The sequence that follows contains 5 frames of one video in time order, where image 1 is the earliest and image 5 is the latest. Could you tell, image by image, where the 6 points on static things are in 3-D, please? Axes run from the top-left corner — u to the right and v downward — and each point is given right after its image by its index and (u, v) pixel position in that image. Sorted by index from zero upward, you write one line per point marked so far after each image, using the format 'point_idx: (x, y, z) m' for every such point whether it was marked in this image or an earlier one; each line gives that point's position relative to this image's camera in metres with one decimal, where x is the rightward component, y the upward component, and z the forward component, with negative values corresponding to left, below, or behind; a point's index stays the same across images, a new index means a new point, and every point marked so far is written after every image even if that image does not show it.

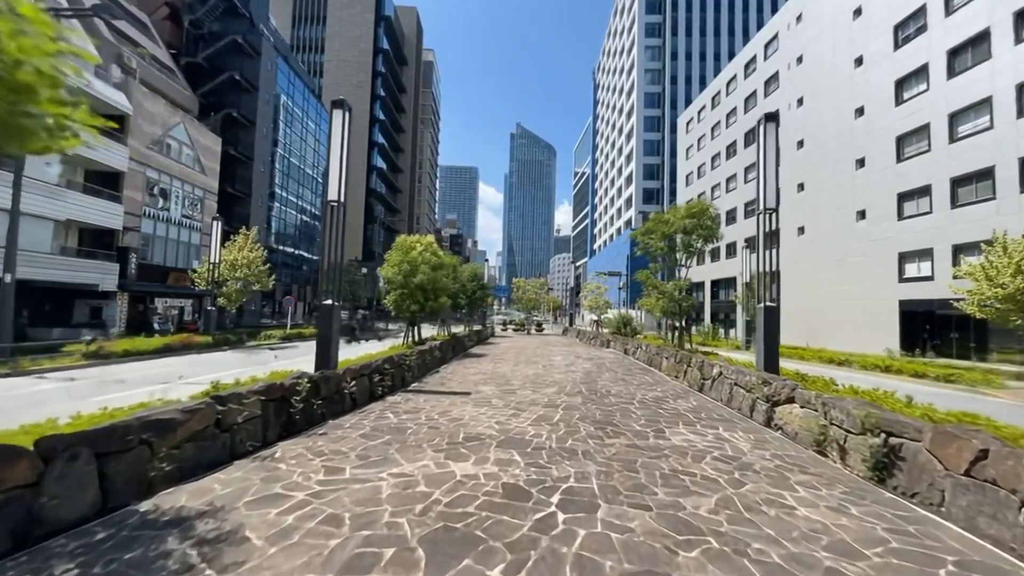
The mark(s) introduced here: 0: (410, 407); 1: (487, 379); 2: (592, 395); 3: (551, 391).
0: (-1.5, -1.8, +6.2) m
1: (-0.6, -1.9, +8.8) m
2: (+1.4, -1.9, +7.1) m
3: (+0.7, -1.8, +7.4) m
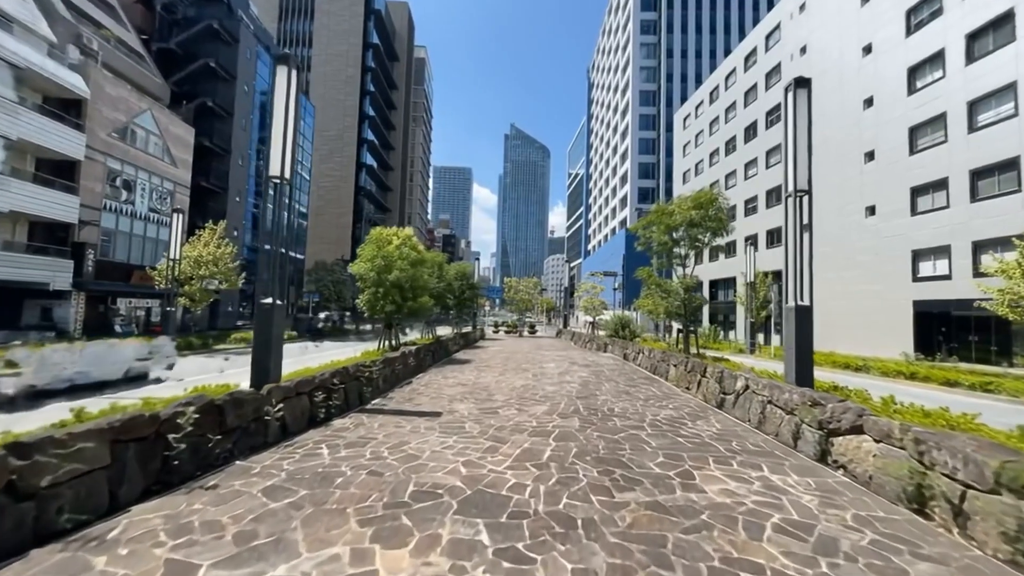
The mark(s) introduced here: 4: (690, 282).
0: (-1.8, -1.7, +4.8) m
1: (-0.9, -1.9, +7.4) m
2: (+1.1, -1.8, +5.7) m
3: (+0.4, -1.8, +6.0) m
4: (+5.4, +0.2, +12.6) m
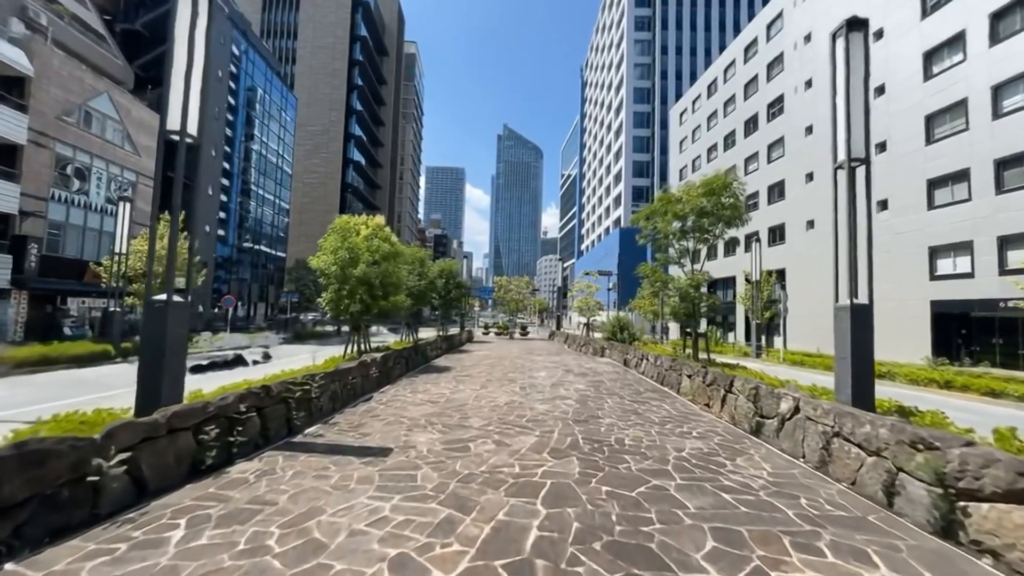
0: (-2.0, -1.6, +3.3) m
1: (-1.1, -1.8, +5.8) m
2: (+0.9, -1.7, +4.2) m
3: (+0.1, -1.7, +4.4) m
4: (+5.0, +0.2, +11.2) m
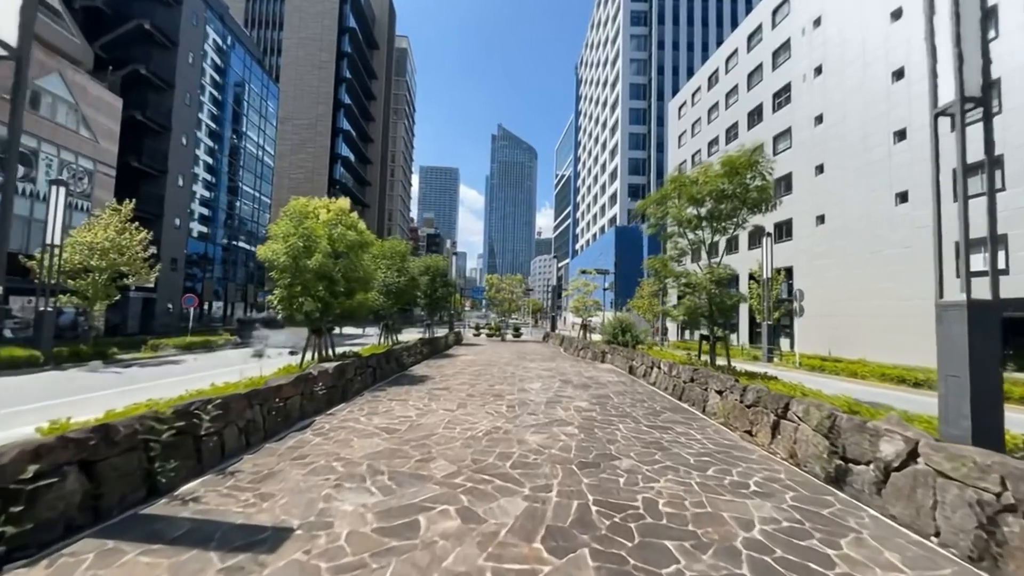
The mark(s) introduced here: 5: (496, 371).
0: (-2.2, -1.5, +1.6) m
1: (-1.3, -1.7, +4.2) m
2: (+0.7, -1.6, +2.6) m
3: (0.0, -1.6, +2.8) m
4: (+4.8, +0.3, +9.6) m
5: (-0.4, -2.2, +11.3) m
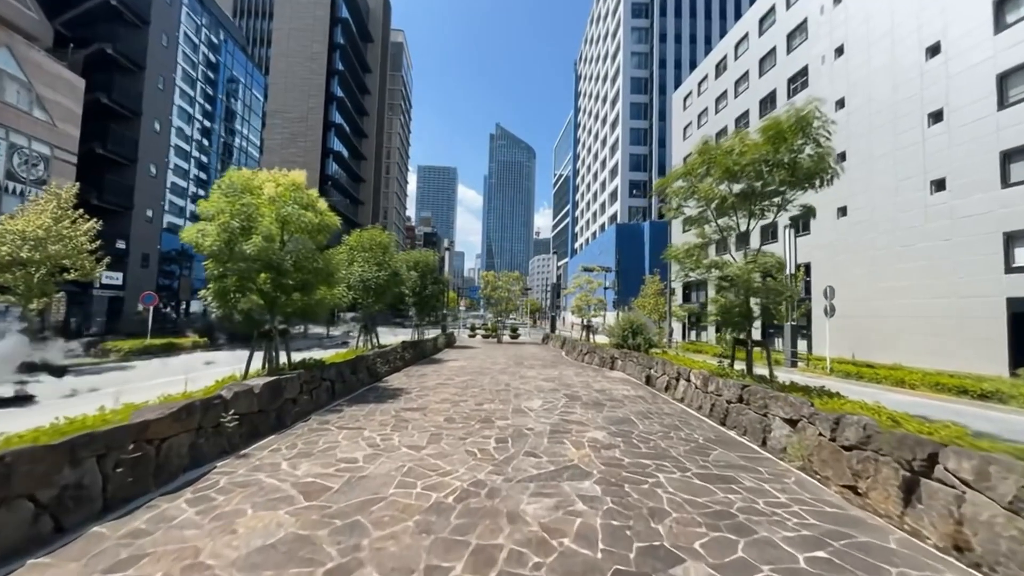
0: (-2.3, -1.4, -0.2) m
1: (-1.4, -1.6, +2.4) m
2: (+0.6, -1.5, +0.9) m
3: (-0.1, -1.5, +1.1) m
4: (+4.6, +0.5, +7.9) m
5: (-0.5, -2.1, +9.5) m
